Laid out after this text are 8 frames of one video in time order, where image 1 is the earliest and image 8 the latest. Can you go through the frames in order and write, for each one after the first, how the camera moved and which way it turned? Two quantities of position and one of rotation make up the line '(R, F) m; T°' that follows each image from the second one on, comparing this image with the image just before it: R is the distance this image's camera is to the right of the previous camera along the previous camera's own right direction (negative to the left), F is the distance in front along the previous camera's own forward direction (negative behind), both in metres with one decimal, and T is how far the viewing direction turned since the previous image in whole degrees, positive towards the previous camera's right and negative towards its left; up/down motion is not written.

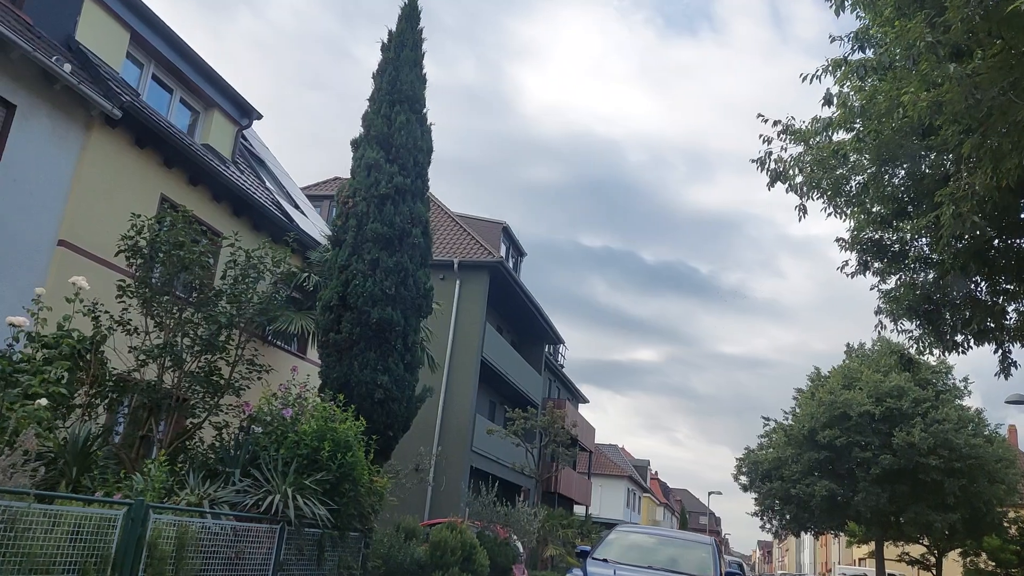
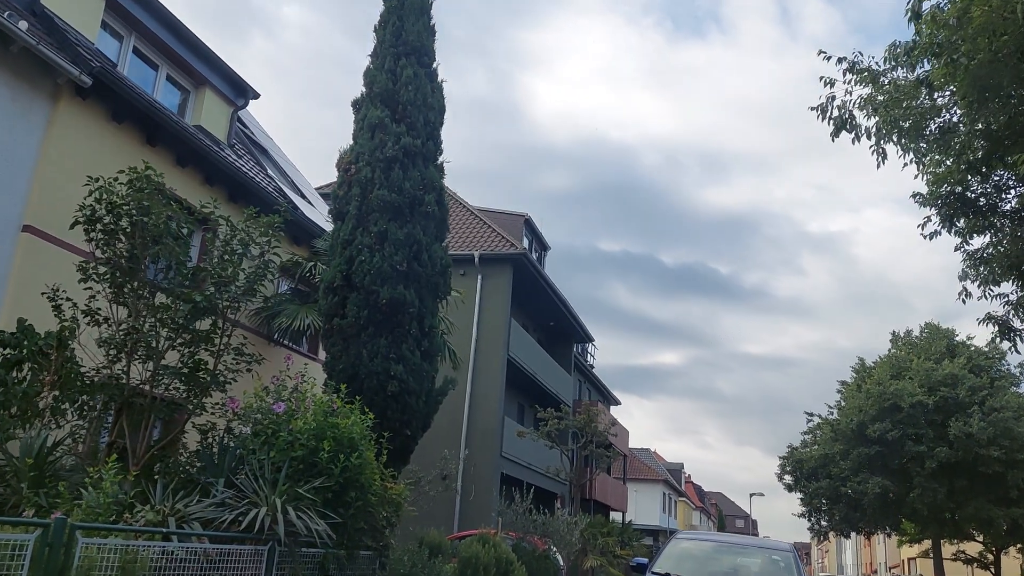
(-0.1, +1.6) m; -2°
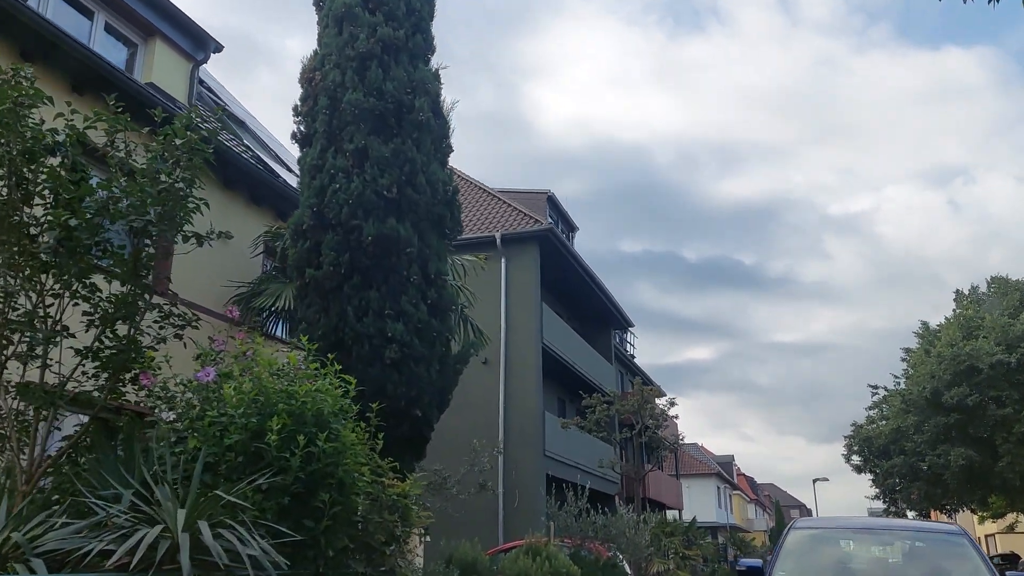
(-0.1, +2.5) m; -2°
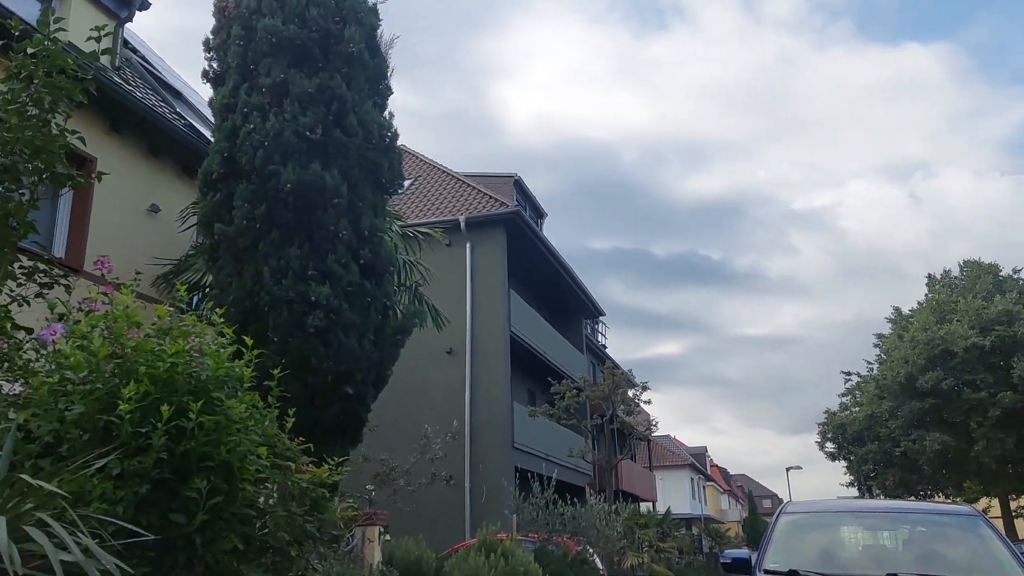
(+0.2, +1.0) m; +2°
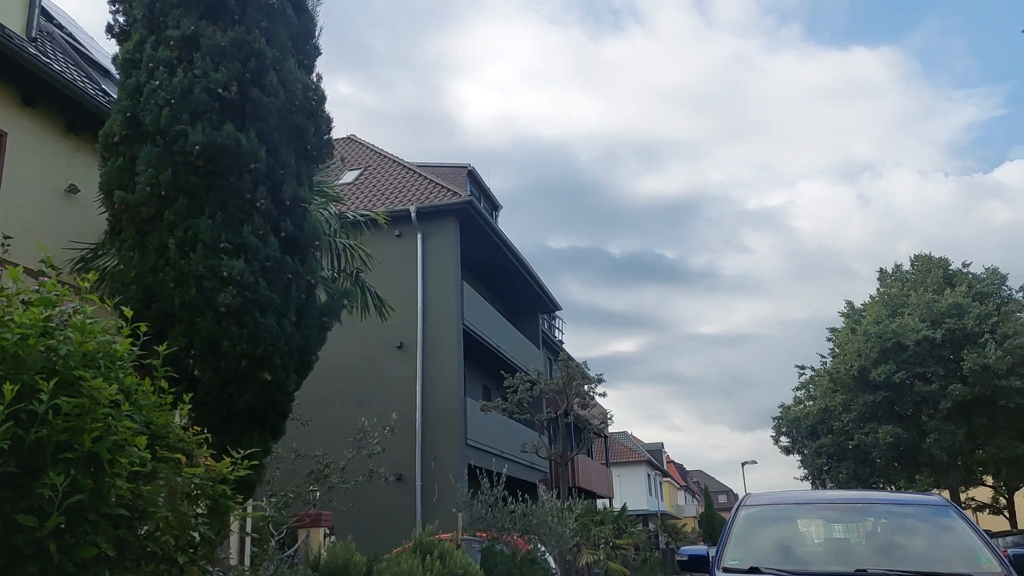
(+0.1, +0.5) m; +3°
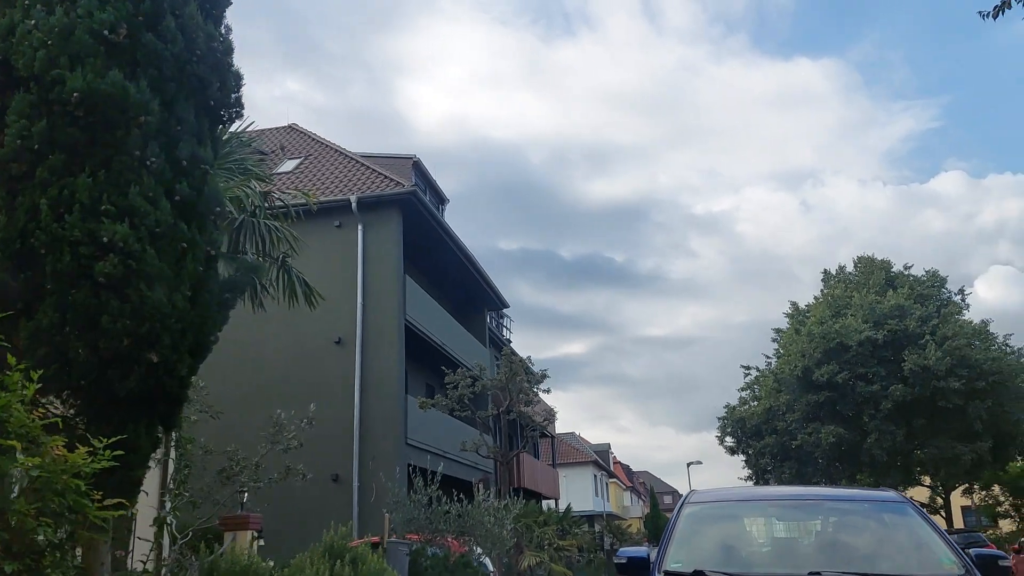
(+0.2, +0.5) m; +3°
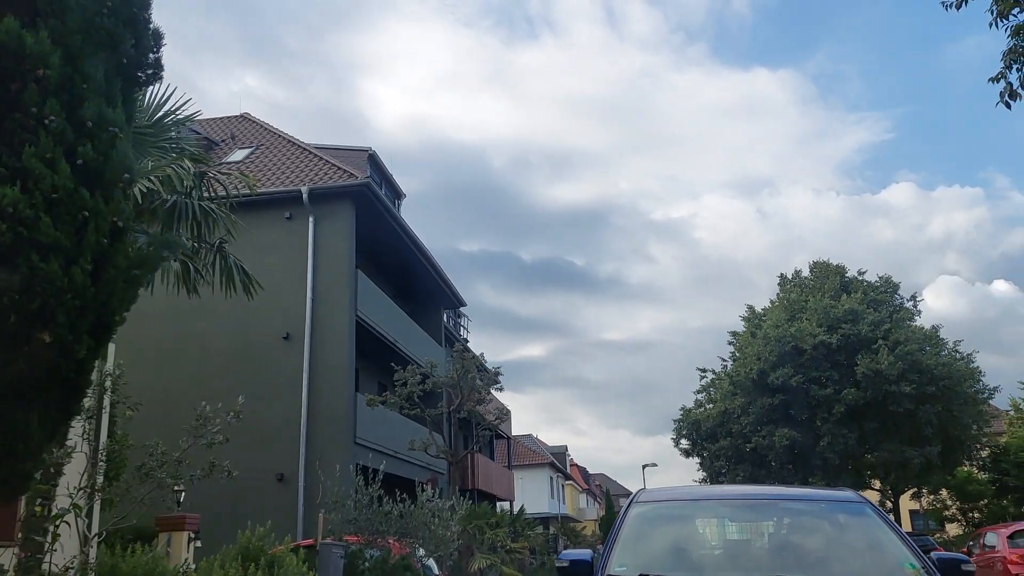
(+0.1, +0.4) m; +3°
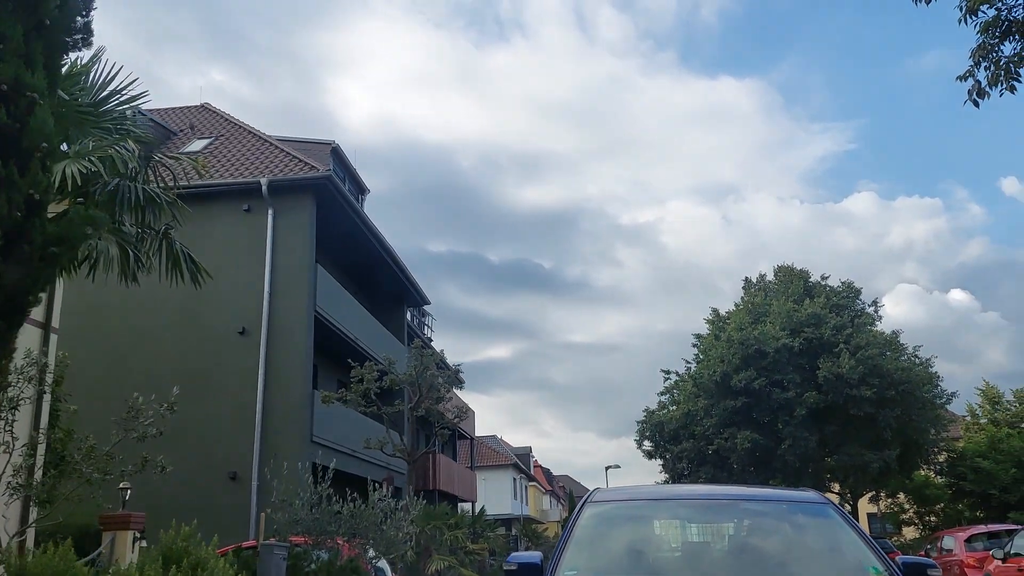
(+0.1, +0.3) m; +2°
